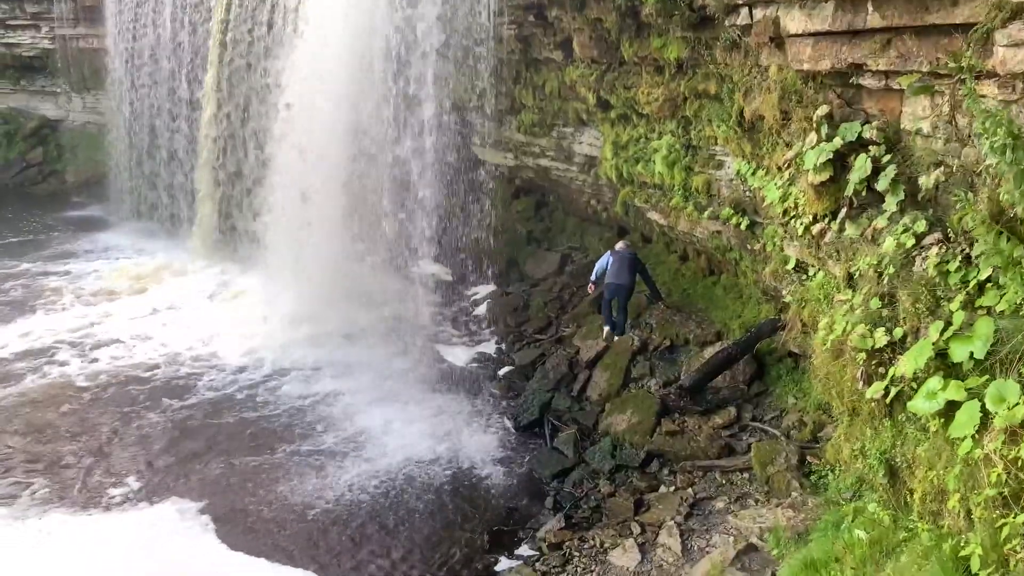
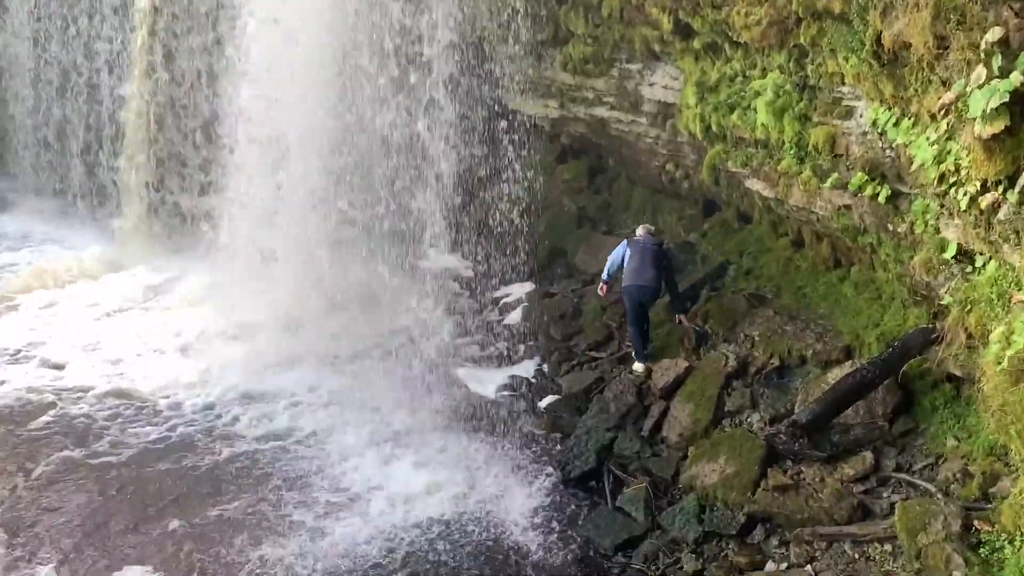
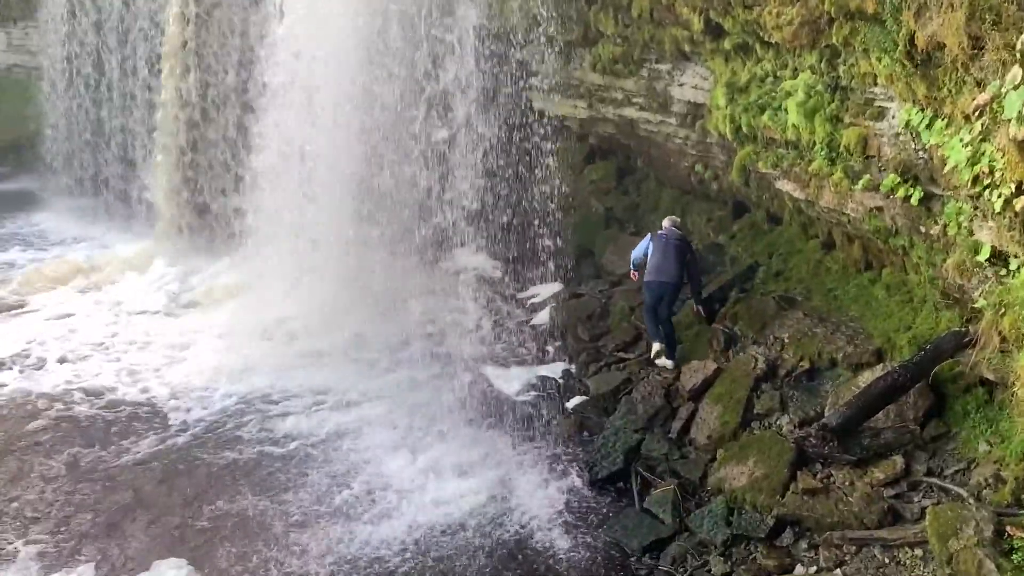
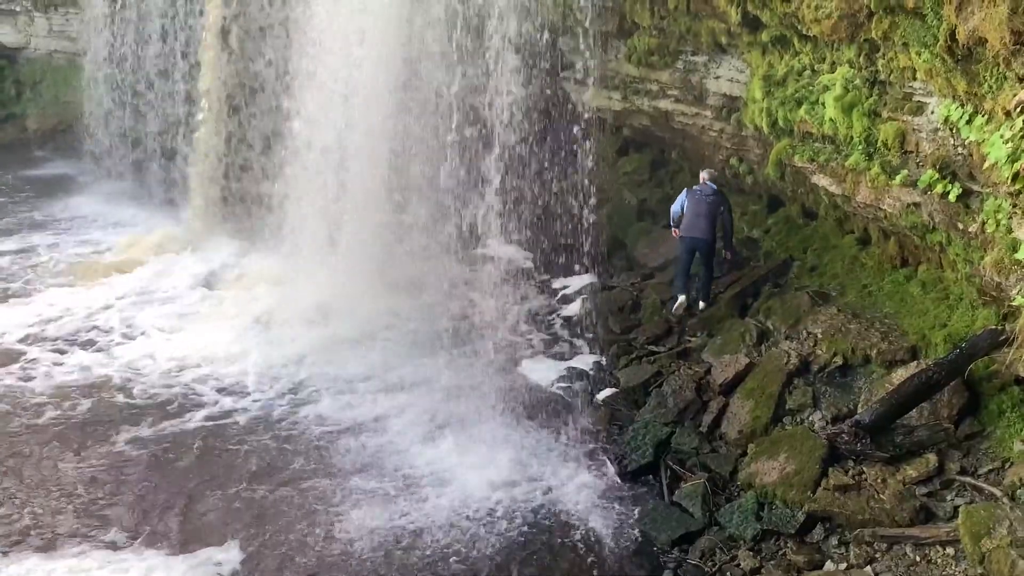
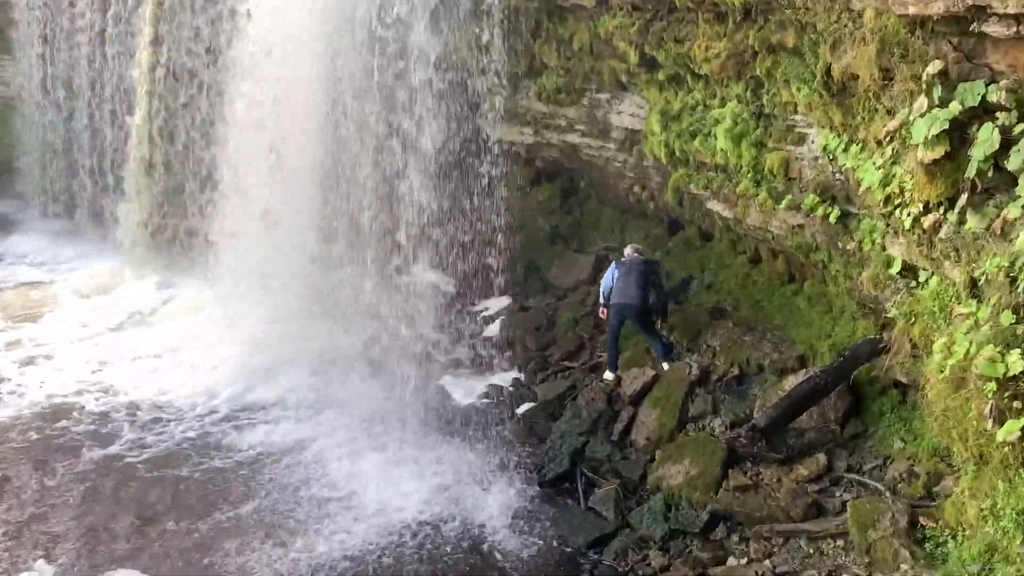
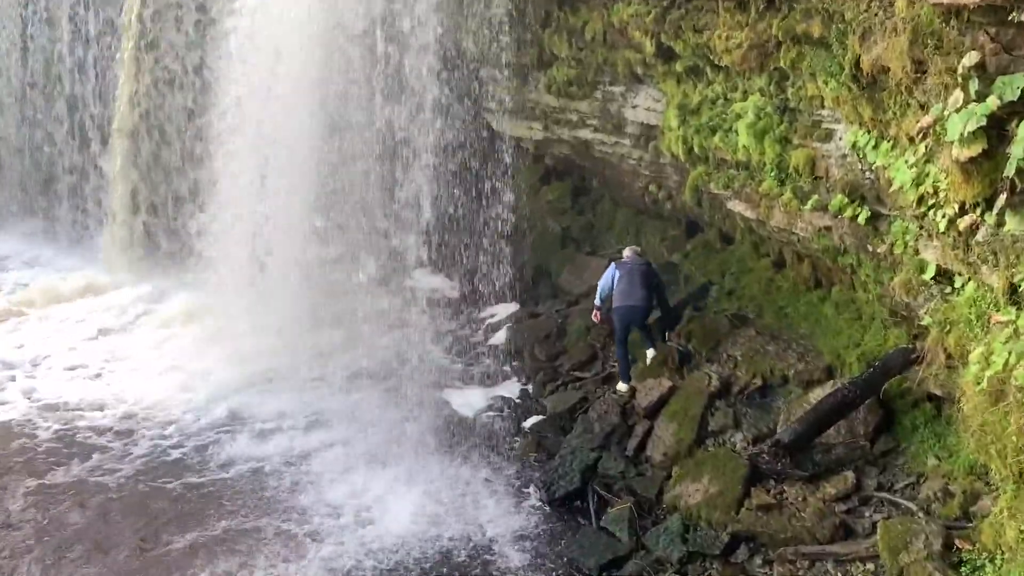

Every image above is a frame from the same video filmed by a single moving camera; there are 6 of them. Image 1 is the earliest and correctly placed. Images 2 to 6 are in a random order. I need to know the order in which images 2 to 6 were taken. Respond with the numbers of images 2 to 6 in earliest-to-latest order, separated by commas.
5, 6, 2, 3, 4
